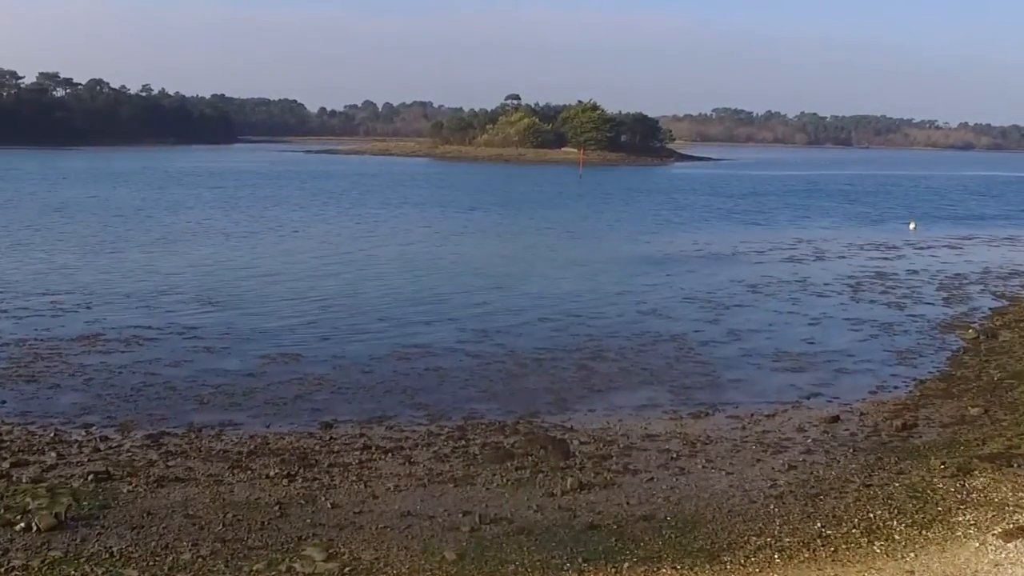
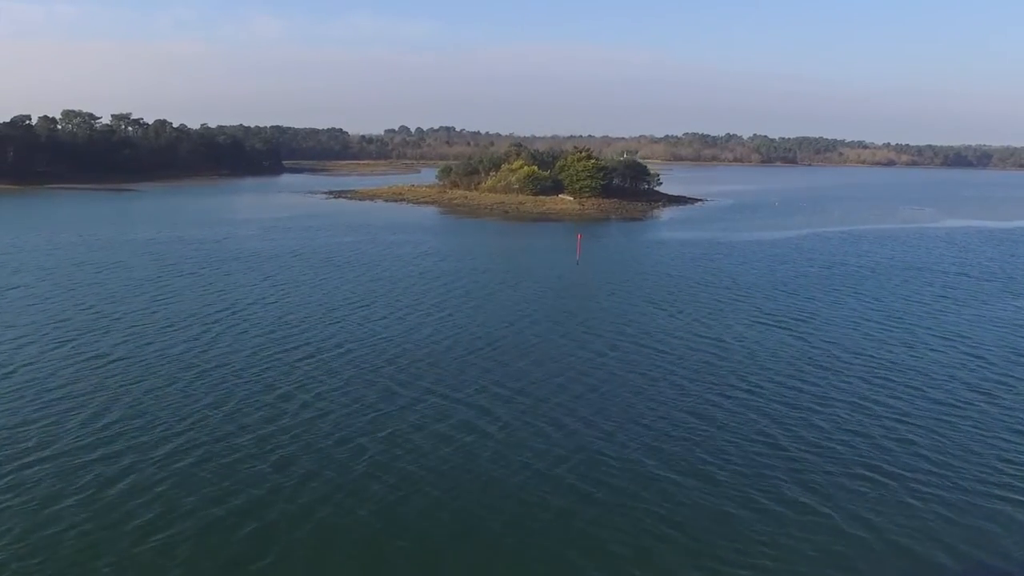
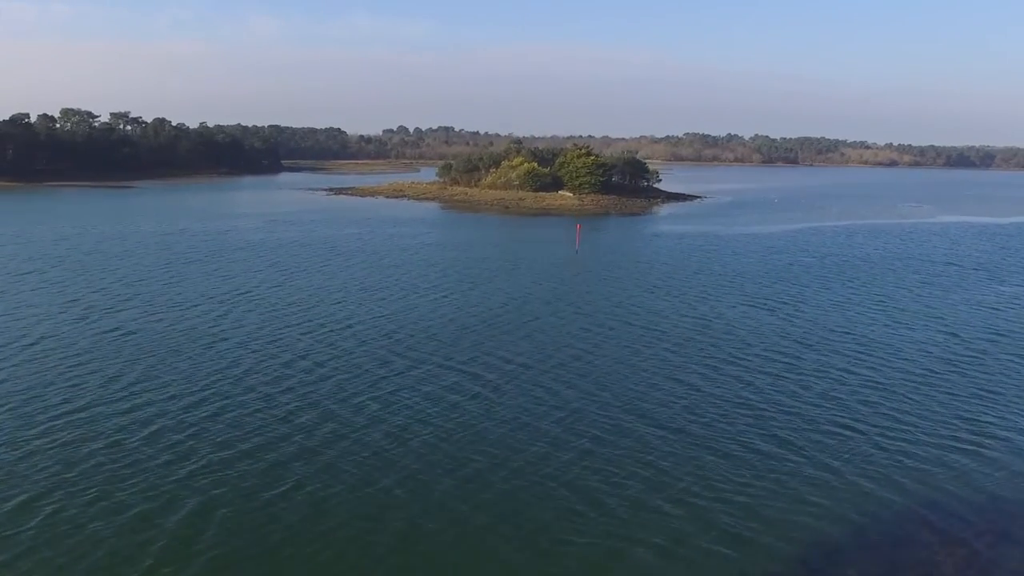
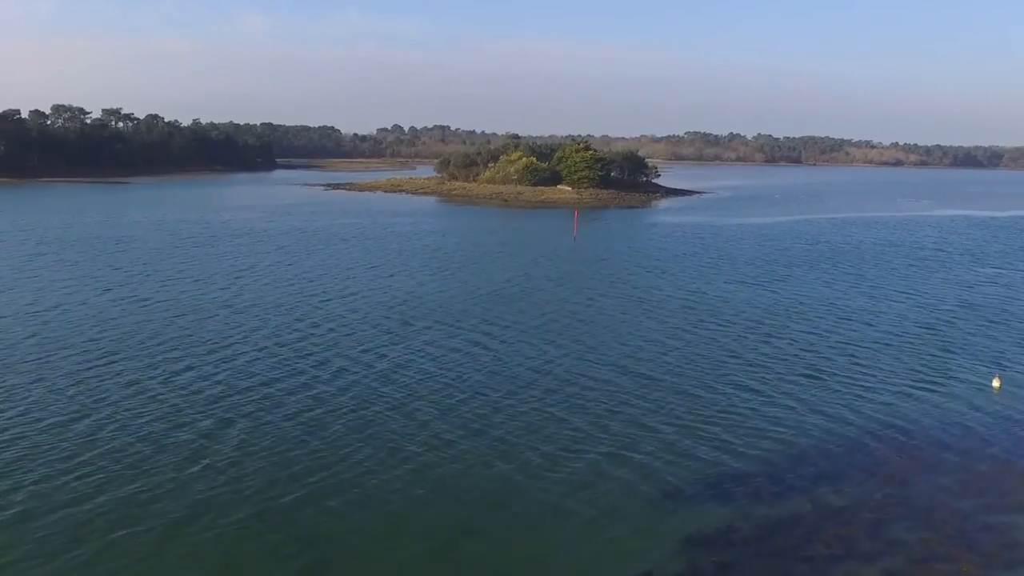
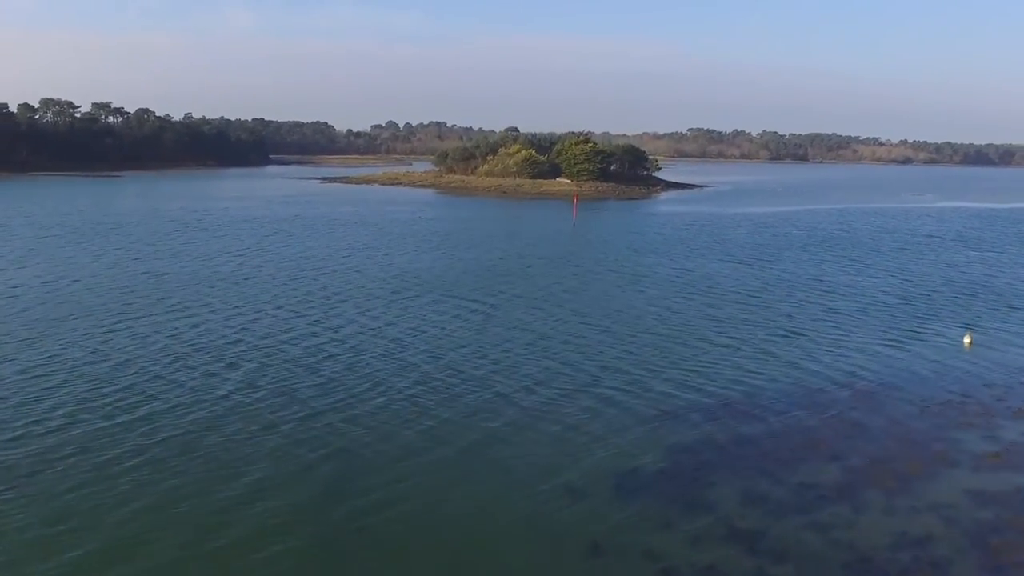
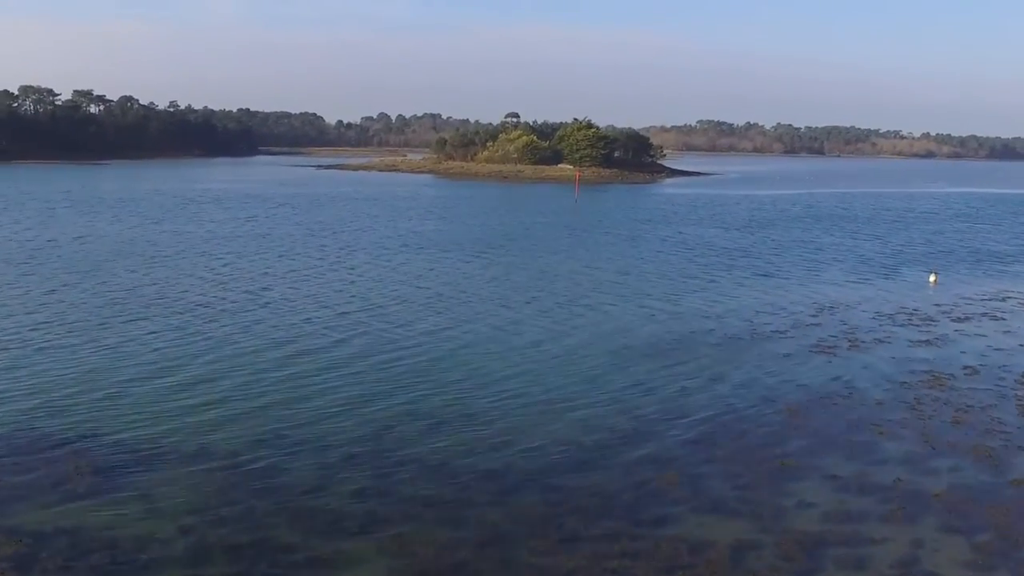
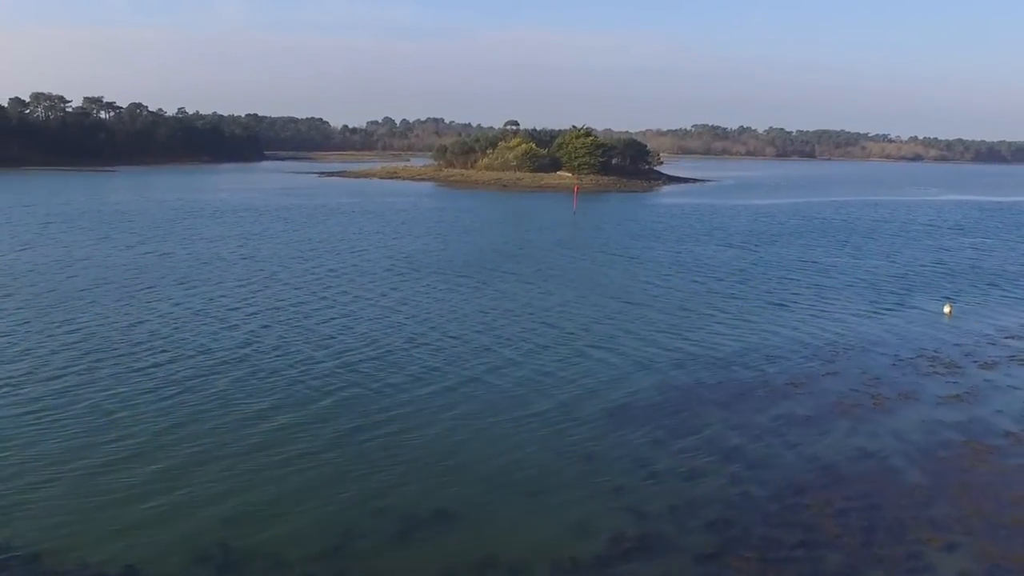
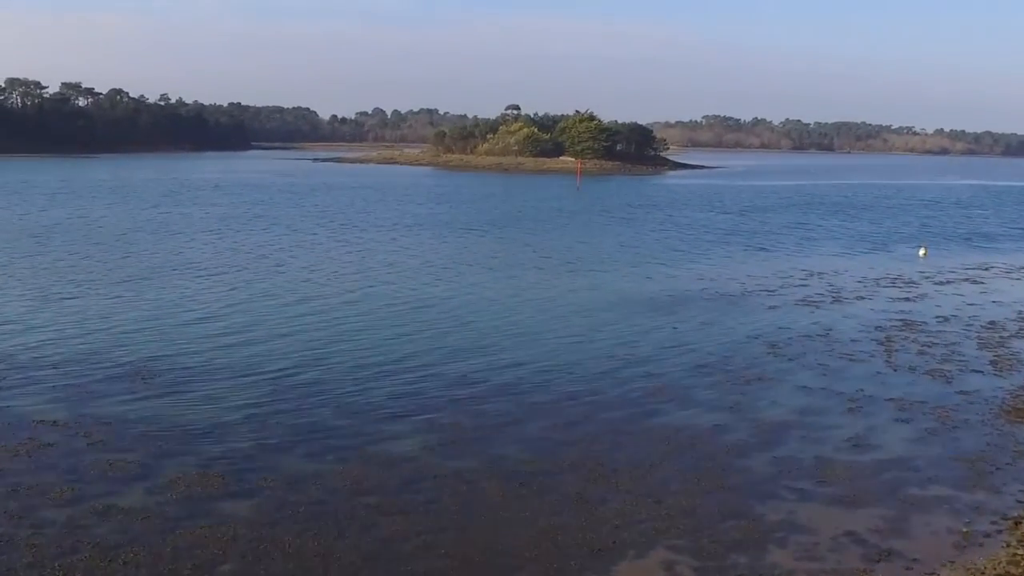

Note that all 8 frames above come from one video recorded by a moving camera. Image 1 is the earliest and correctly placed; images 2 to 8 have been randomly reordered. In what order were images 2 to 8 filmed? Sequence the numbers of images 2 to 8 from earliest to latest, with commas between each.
8, 6, 7, 5, 4, 3, 2
